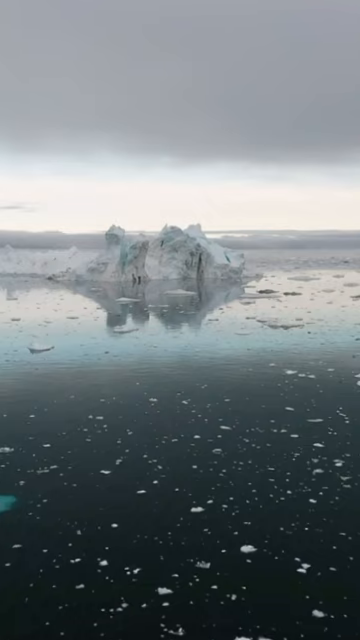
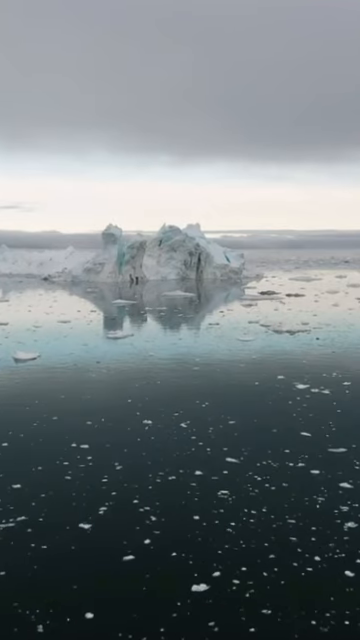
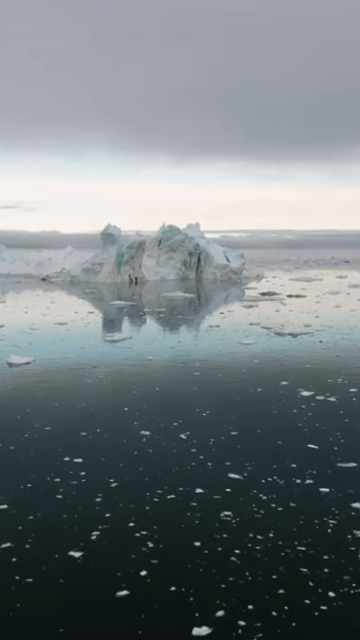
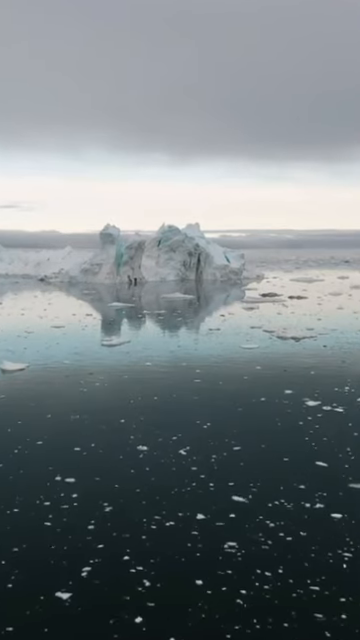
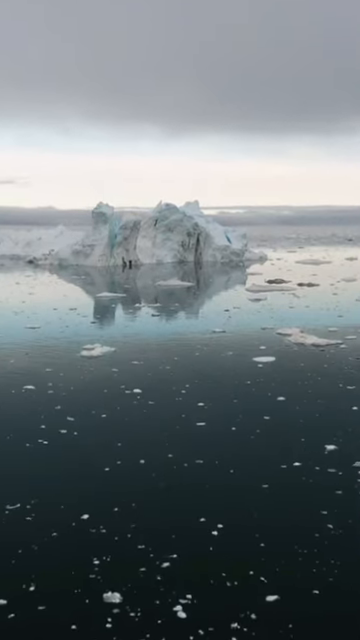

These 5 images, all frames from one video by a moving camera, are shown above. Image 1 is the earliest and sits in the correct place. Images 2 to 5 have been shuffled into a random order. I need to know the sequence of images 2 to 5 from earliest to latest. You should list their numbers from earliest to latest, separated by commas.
2, 3, 4, 5
